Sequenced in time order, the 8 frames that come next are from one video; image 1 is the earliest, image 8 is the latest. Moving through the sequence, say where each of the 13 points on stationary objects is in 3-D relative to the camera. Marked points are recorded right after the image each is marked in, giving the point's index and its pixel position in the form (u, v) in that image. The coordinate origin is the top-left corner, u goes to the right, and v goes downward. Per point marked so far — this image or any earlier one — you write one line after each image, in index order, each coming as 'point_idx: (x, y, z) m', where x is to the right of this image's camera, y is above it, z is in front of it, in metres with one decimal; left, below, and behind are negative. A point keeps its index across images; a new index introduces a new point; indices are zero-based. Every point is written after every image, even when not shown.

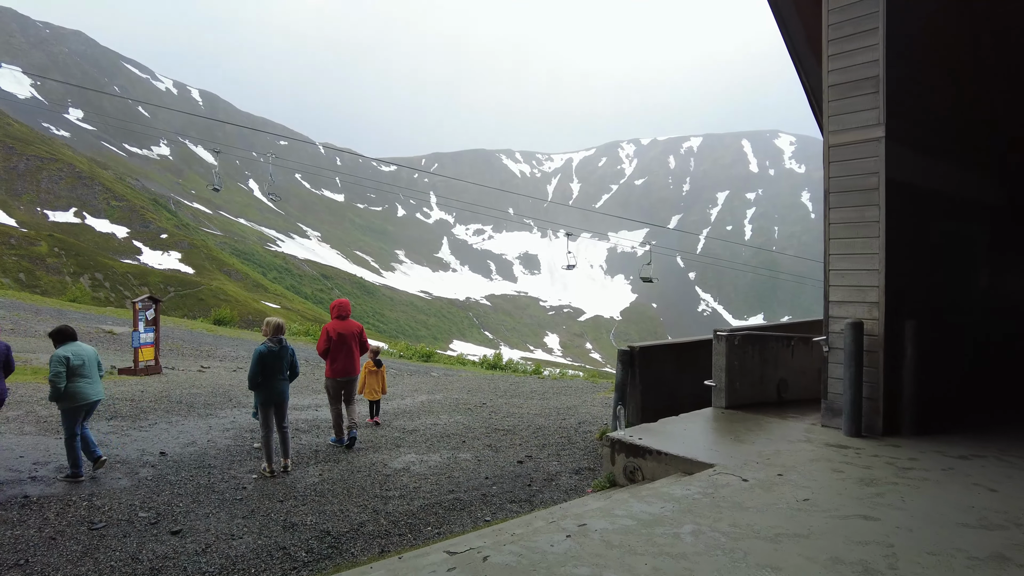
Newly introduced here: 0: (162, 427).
0: (-5.3, -2.1, +9.7) m
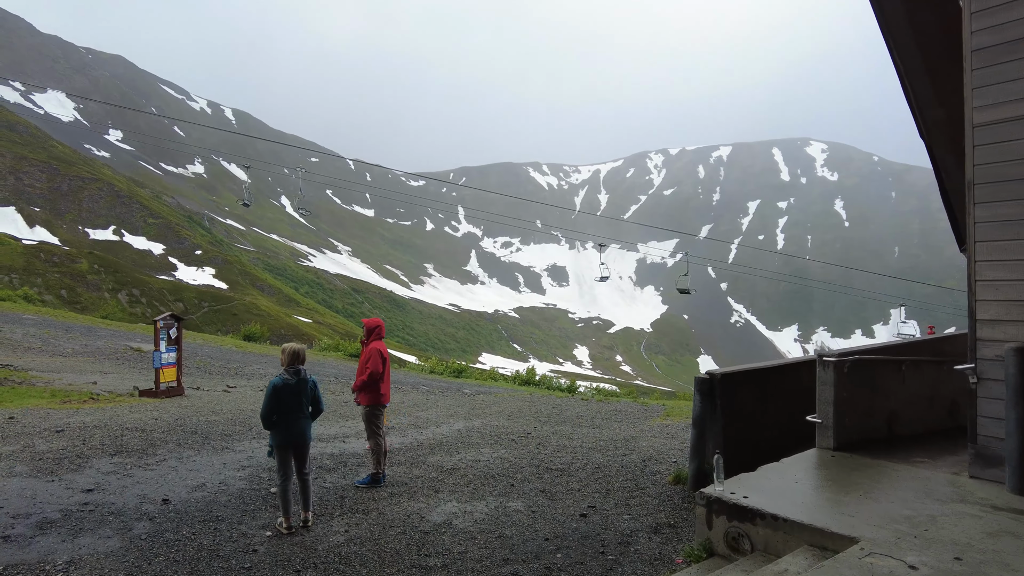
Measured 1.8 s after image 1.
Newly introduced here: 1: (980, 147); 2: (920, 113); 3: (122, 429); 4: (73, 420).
0: (-4.6, -2.4, +8.6) m
1: (+3.9, +1.1, +5.4) m
2: (+5.6, +2.4, +8.9) m
3: (-6.3, -2.3, +10.6) m
4: (-7.4, -2.3, +11.1) m
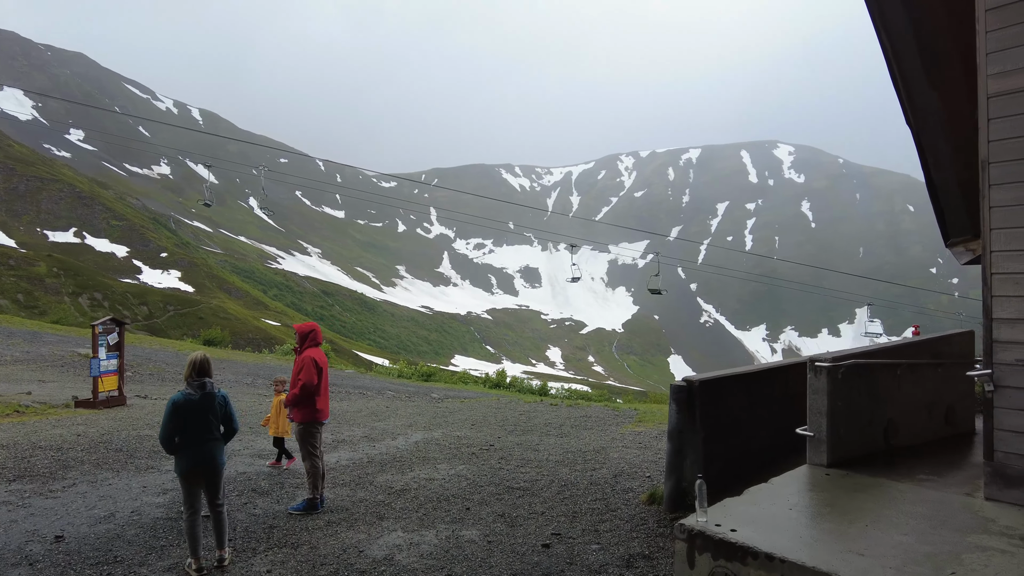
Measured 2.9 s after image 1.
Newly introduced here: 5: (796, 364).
0: (-5.1, -2.4, +7.6) m
1: (+3.5, +1.2, +4.7) m
2: (+5.1, +2.4, +8.3) m
3: (-6.9, -2.3, +9.4) m
4: (-8.0, -2.3, +9.9) m
5: (+3.2, -0.9, +7.5) m
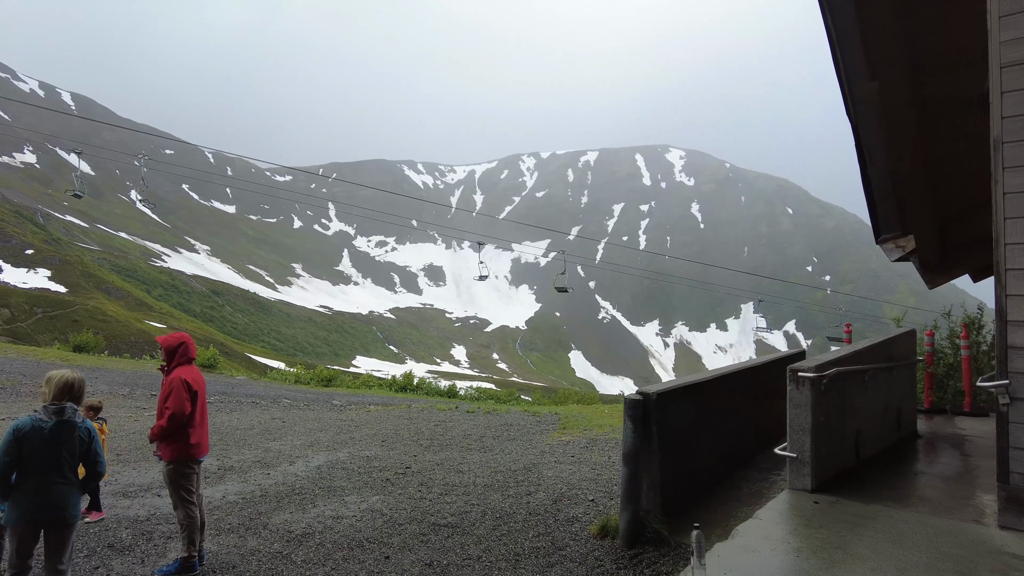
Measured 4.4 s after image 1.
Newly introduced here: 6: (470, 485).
0: (-5.8, -2.4, +5.7) m
1: (+3.1, +1.2, +4.1) m
2: (+4.1, +2.5, +7.9) m
3: (-7.8, -2.4, +7.3) m
4: (-9.0, -2.3, +7.6) m
5: (+2.4, -0.9, +6.8) m
6: (-0.5, -2.3, +7.6) m
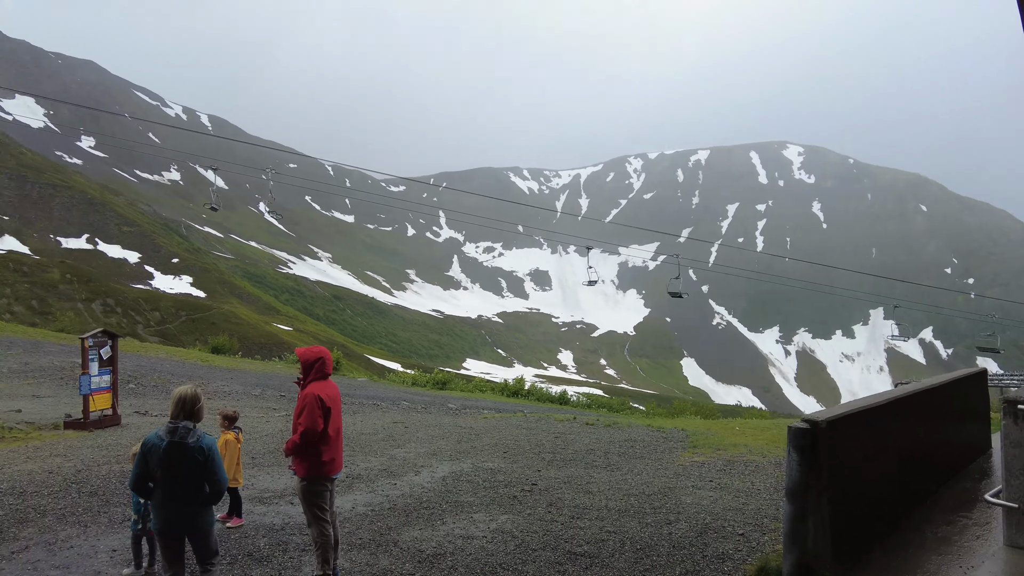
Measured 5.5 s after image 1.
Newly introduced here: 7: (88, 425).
0: (-4.5, -2.6, +6.1) m
1: (+4.0, +1.1, +3.1) m
2: (+5.6, +2.4, +6.7) m
3: (-6.3, -2.5, +8.0) m
4: (-7.4, -2.4, +8.5) m
5: (+3.7, -1.0, +5.9) m
6: (+1.0, -2.4, +7.1) m
7: (-8.4, -2.7, +13.0) m
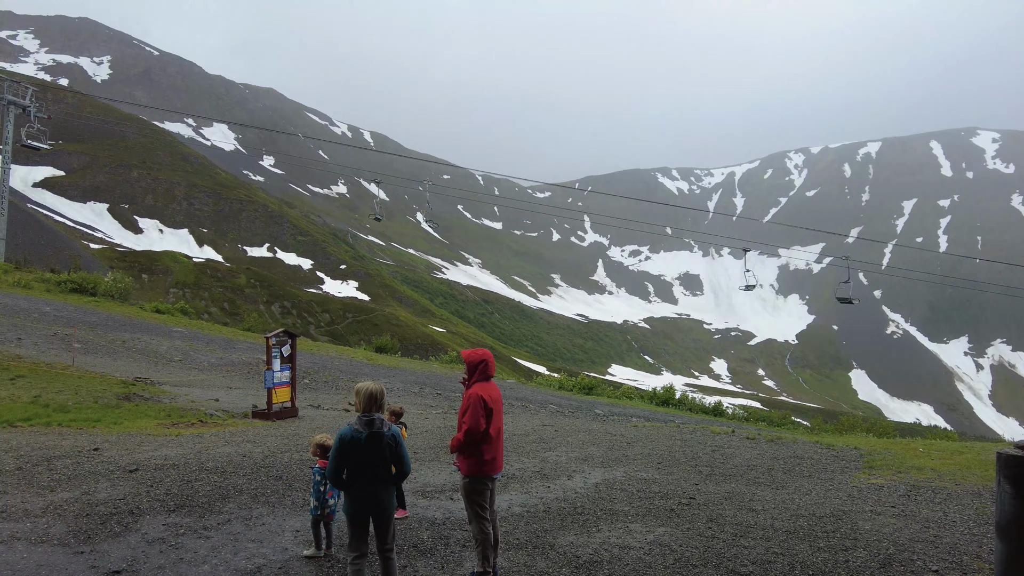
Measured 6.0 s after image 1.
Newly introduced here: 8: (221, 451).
0: (-3.0, -2.6, +6.9) m
1: (+4.7, +1.1, +2.2) m
2: (+7.0, +2.3, +5.3) m
3: (-4.3, -2.6, +9.1) m
4: (-5.3, -2.5, +9.8) m
5: (+5.0, -1.0, +4.9) m
6: (+2.6, -2.5, +6.7) m
7: (-5.3, -2.8, +14.5) m
8: (-4.7, -2.6, +10.5) m
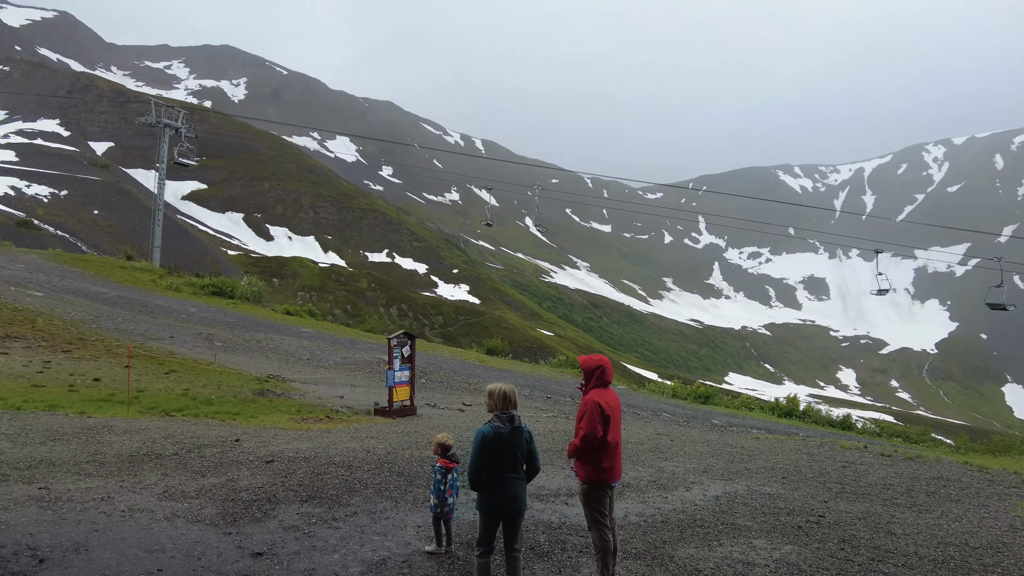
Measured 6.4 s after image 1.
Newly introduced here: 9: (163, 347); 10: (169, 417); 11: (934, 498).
0: (-1.7, -2.6, +7.3) m
1: (+5.1, +1.1, +1.4) m
2: (+7.9, +2.3, +4.1) m
3: (-2.7, -2.6, +9.7) m
4: (-3.5, -2.6, +10.6) m
5: (+5.8, -1.1, +4.0) m
6: (+3.7, -2.5, +6.2) m
7: (-2.8, -2.9, +15.1) m
8: (-2.8, -2.7, +11.2) m
9: (-9.9, -1.7, +18.5) m
10: (-6.3, -2.4, +11.9) m
11: (+5.8, -2.9, +9.0) m
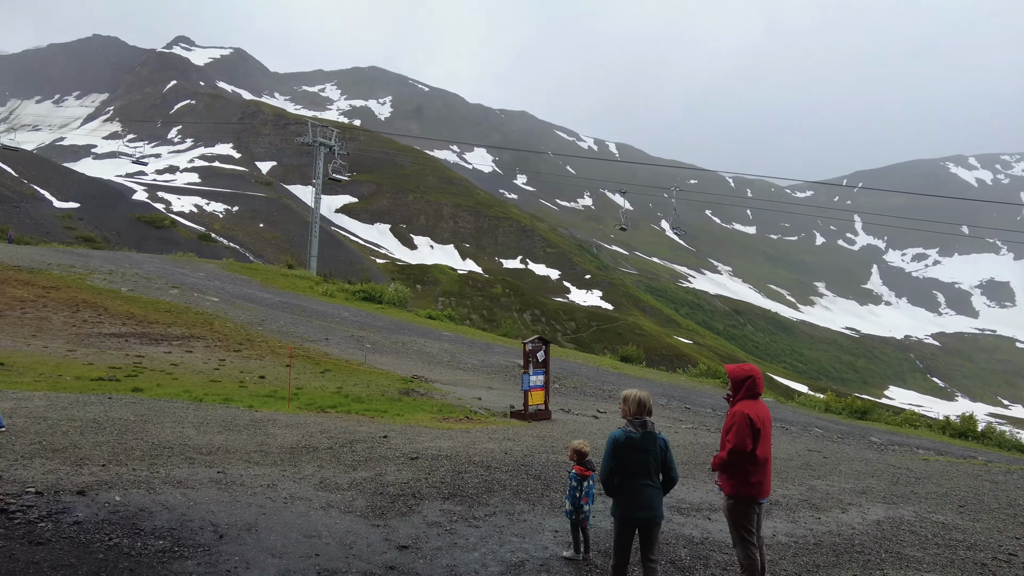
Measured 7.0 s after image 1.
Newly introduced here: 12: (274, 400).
0: (-0.2, -2.7, +7.4) m
1: (+5.3, +1.1, +0.3) m
2: (+8.6, +2.3, +2.4) m
3: (-0.6, -2.7, +10.0) m
4: (-1.3, -2.7, +11.0) m
5: (+6.6, -1.1, +2.7) m
6: (+4.9, -2.6, +5.2) m
7: (+0.4, -3.0, +15.3) m
8: (-0.4, -2.8, +11.4) m
9: (-5.9, -1.8, +20.0) m
10: (-3.7, -2.5, +12.9) m
11: (+7.5, -2.9, +7.6) m
12: (-4.8, -2.3, +13.3) m
